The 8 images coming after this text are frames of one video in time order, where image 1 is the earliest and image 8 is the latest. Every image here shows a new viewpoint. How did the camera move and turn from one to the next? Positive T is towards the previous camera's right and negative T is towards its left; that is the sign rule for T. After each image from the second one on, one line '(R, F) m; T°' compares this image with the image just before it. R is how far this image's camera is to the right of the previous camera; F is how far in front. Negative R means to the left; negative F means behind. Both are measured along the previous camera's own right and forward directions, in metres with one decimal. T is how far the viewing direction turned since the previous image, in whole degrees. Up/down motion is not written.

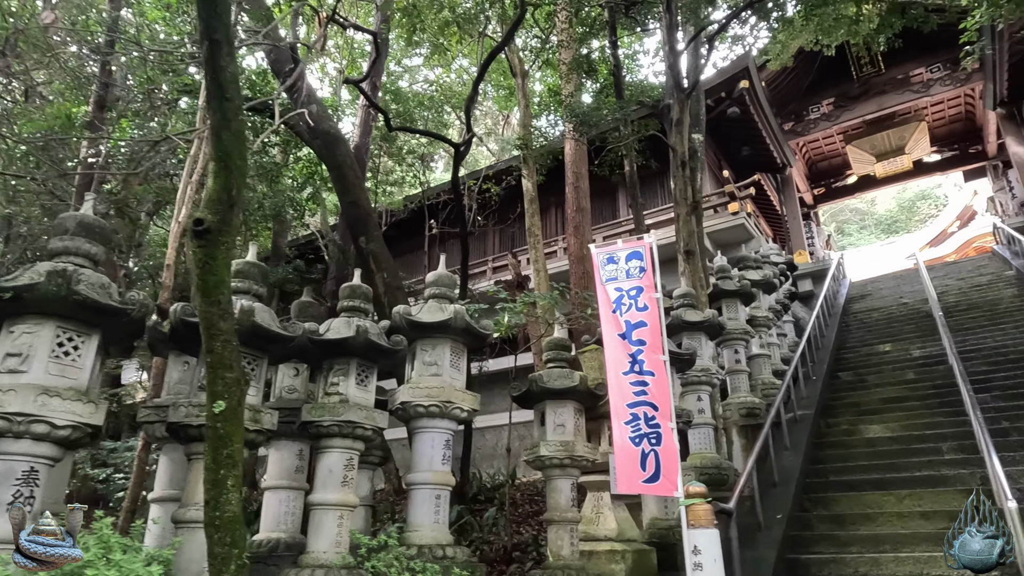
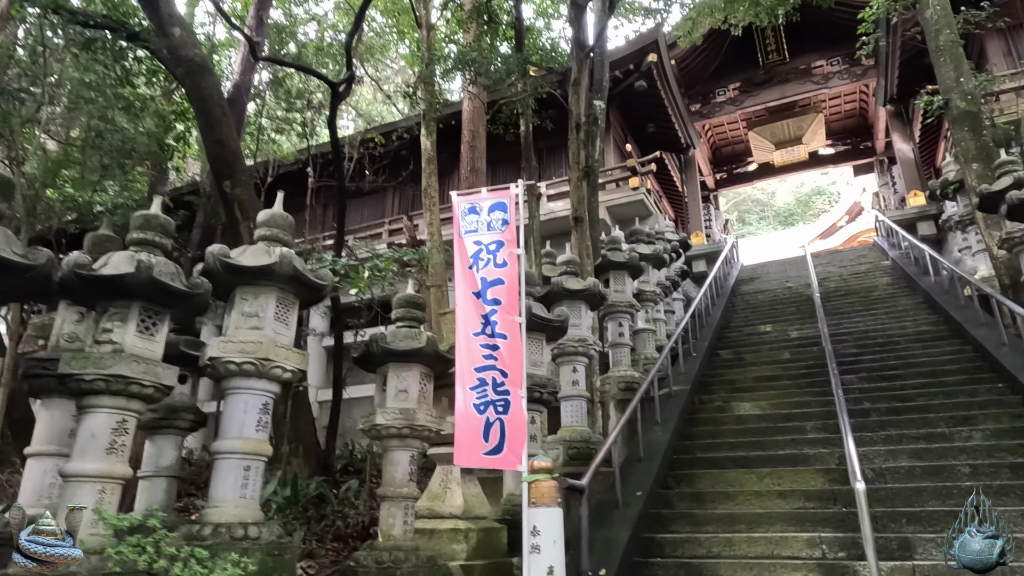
(+0.4, +0.5) m; +7°
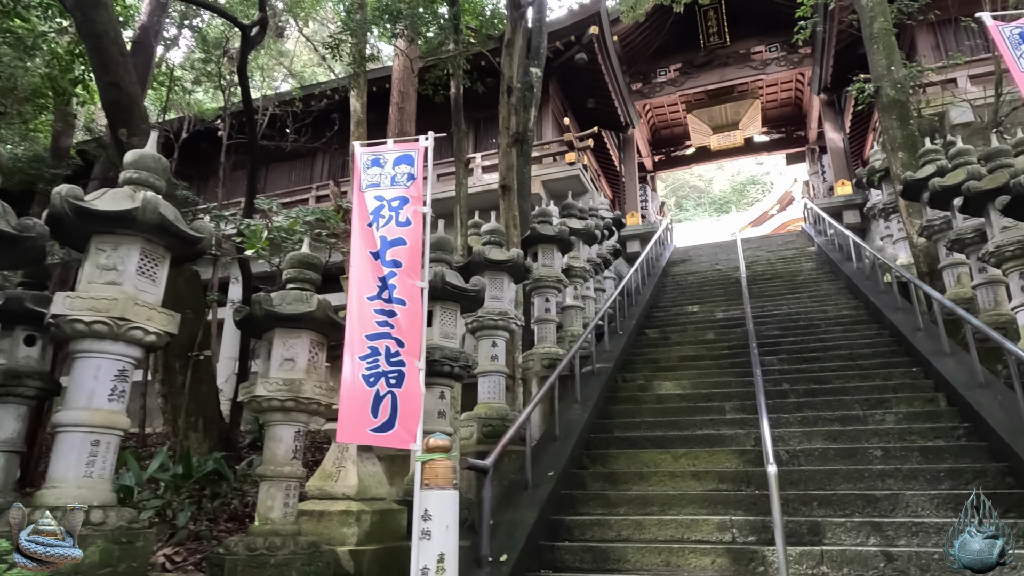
(+0.2, +0.3) m; +5°
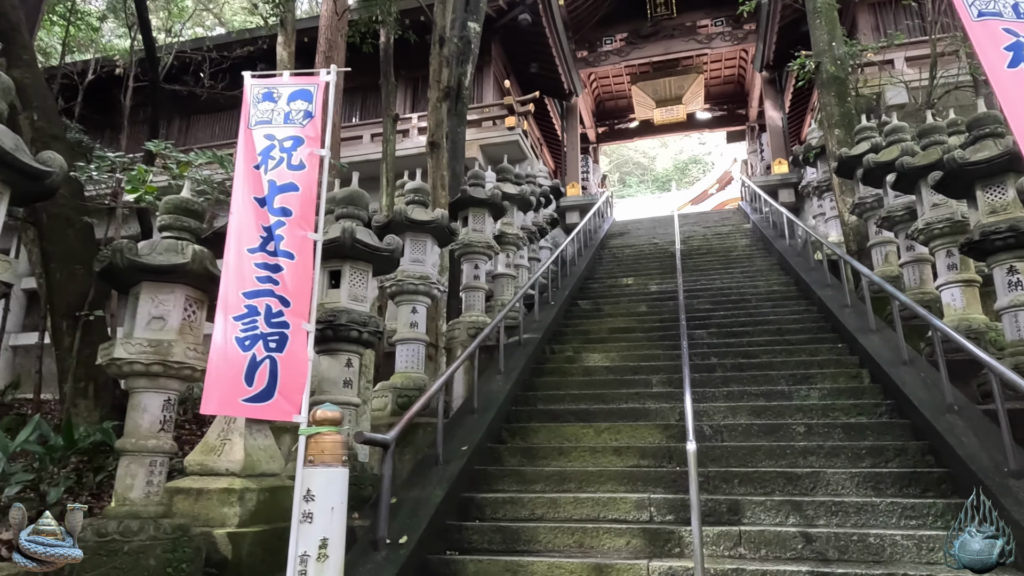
(+0.2, +0.3) m; +5°
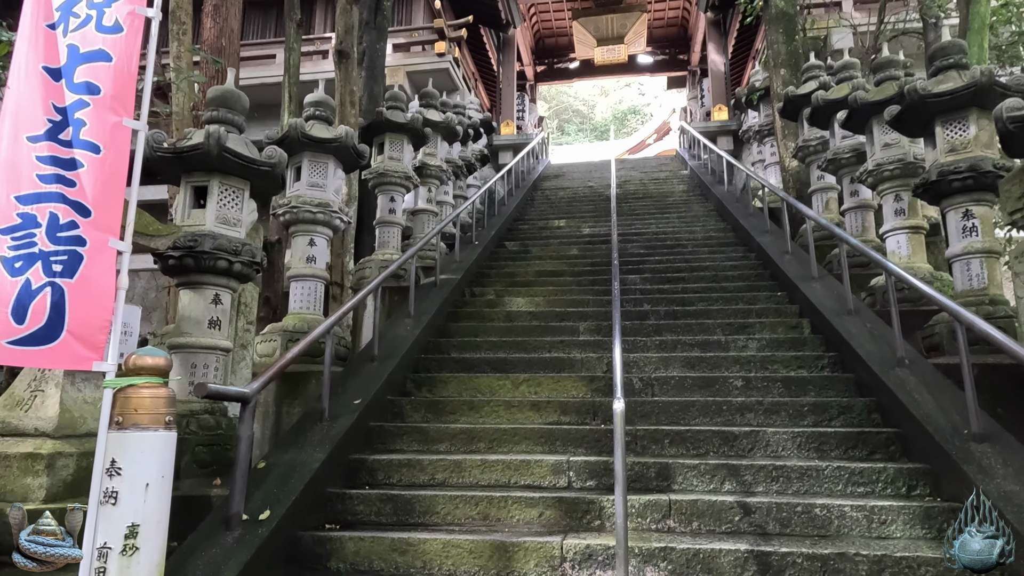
(+0.2, +0.6) m; +6°
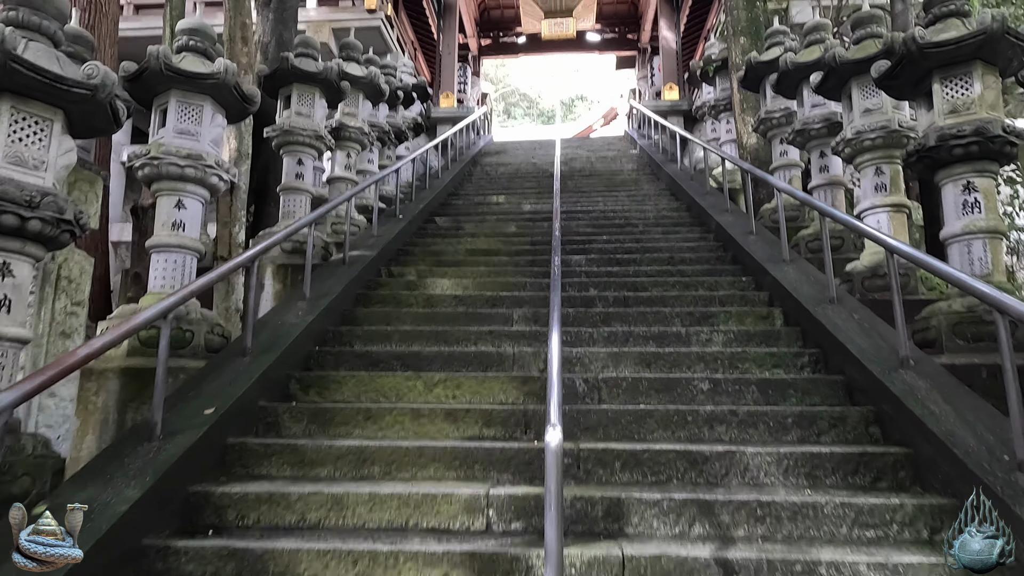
(+0.2, +0.9) m; +5°
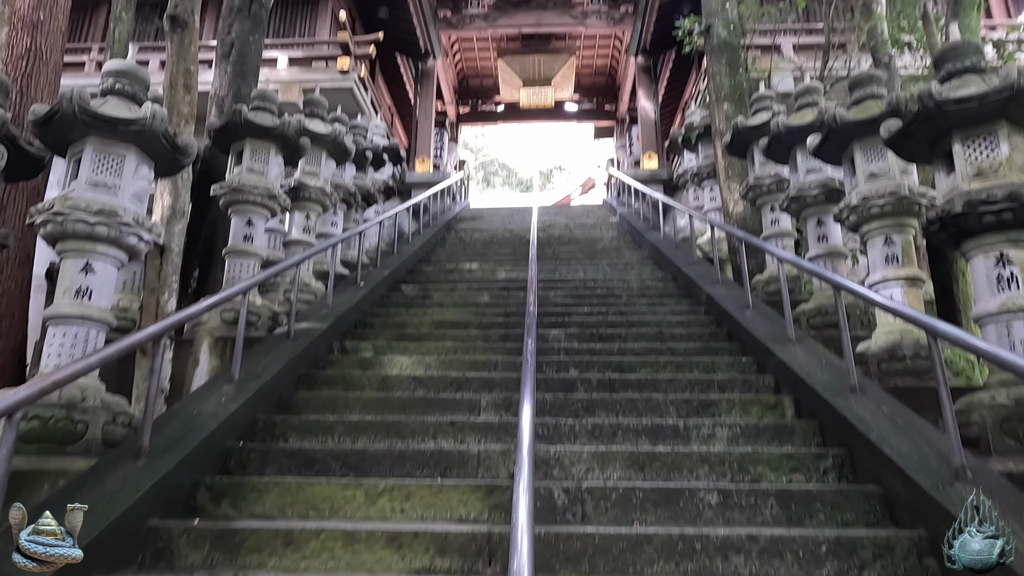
(+0.1, +0.6) m; +2°
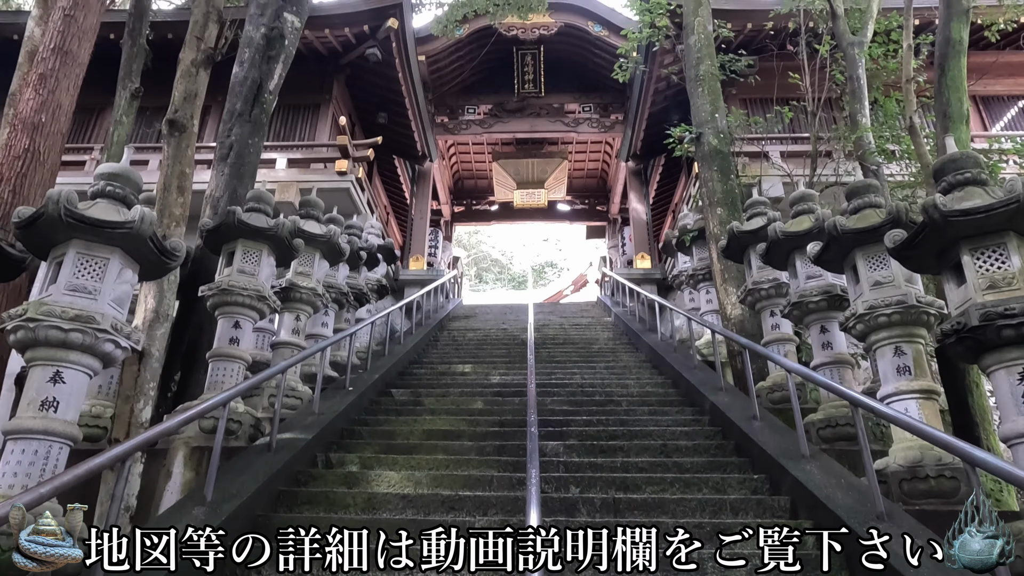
(0.0, +0.2) m; +1°
